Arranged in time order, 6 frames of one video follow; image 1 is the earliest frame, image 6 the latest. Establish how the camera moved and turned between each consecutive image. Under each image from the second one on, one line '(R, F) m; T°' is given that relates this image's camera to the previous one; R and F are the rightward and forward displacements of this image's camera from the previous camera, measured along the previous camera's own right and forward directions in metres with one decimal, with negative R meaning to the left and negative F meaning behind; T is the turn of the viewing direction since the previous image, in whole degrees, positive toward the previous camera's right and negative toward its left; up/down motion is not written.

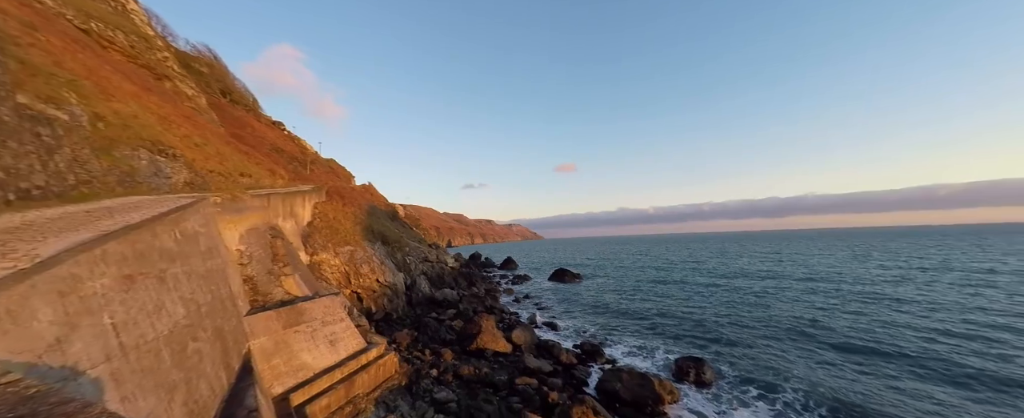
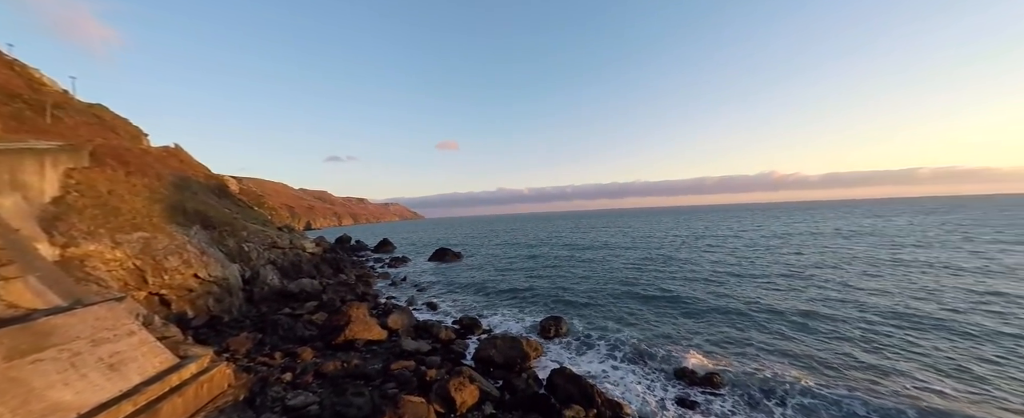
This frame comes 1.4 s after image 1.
(0.0, +0.1) m; +22°
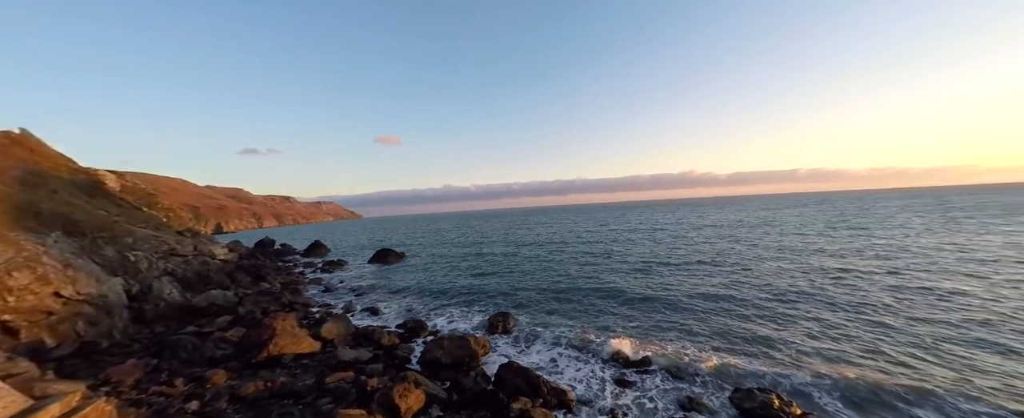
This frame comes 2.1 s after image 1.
(0.0, +0.1) m; +9°
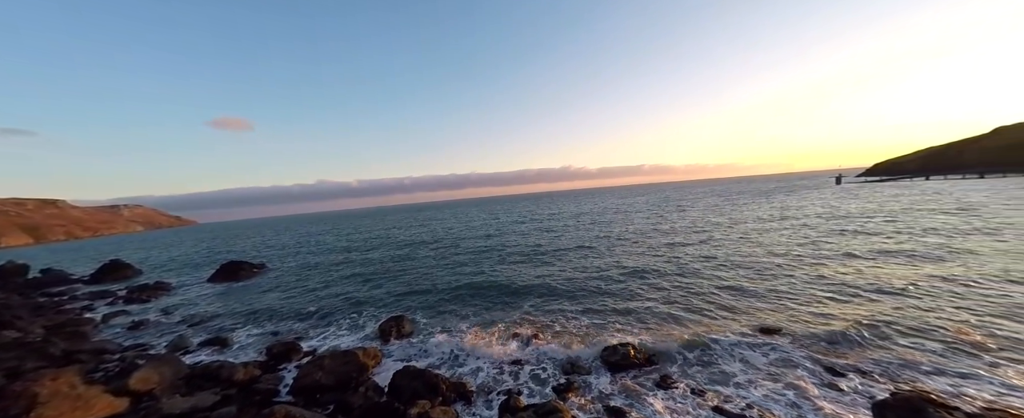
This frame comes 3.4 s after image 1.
(0.0, +0.3) m; +19°
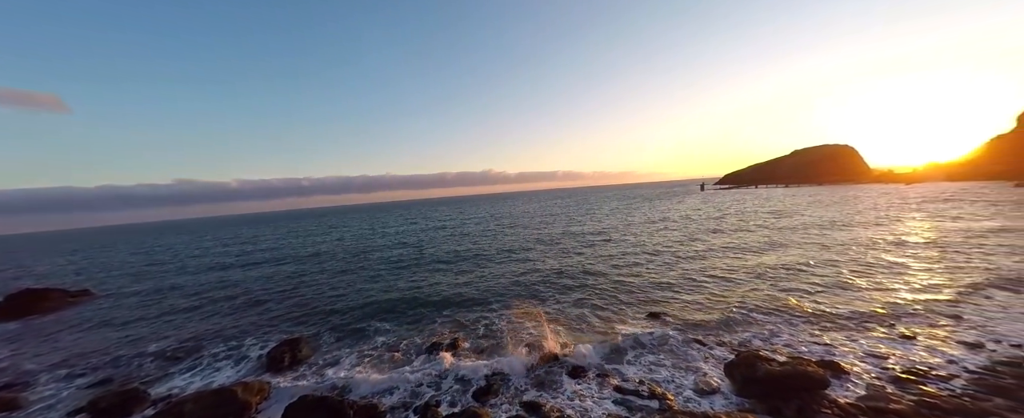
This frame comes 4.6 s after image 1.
(0.0, +0.3) m; +14°
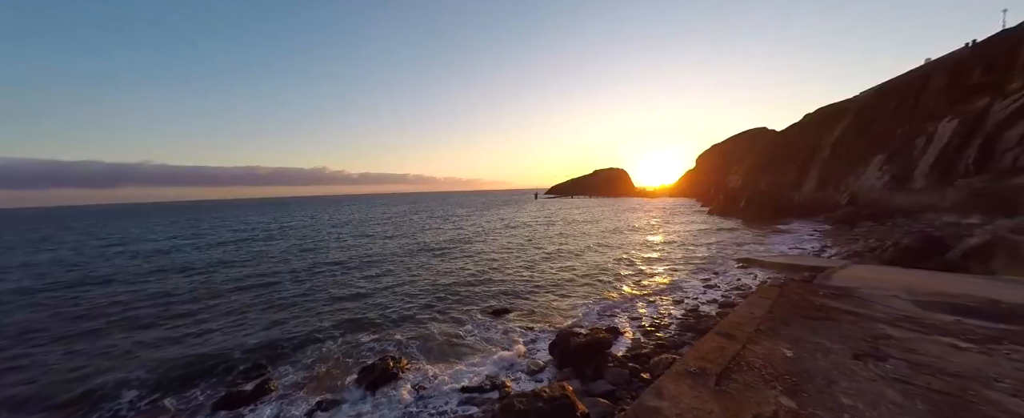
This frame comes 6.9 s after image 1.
(-0.3, -1.6) m; +26°
